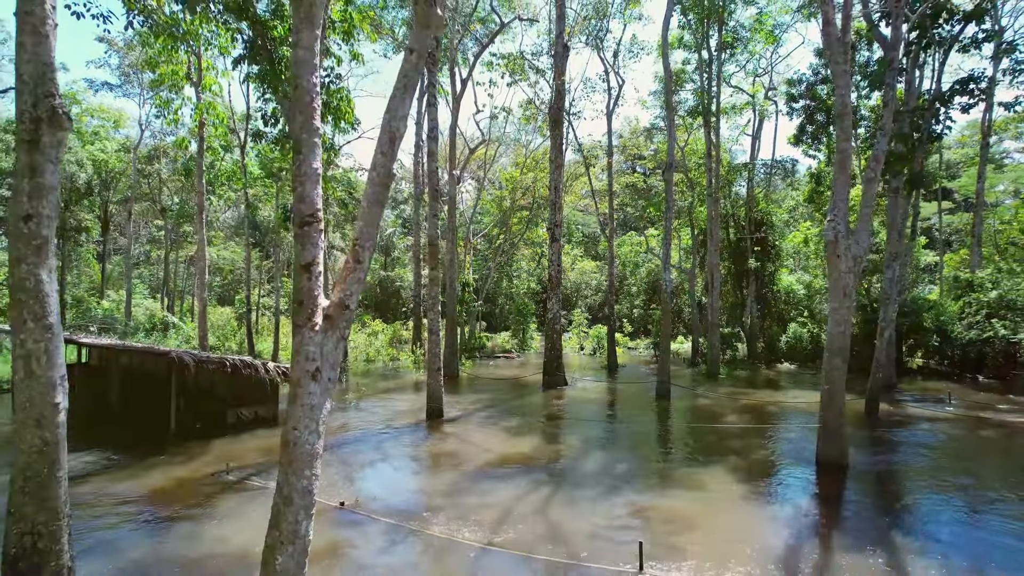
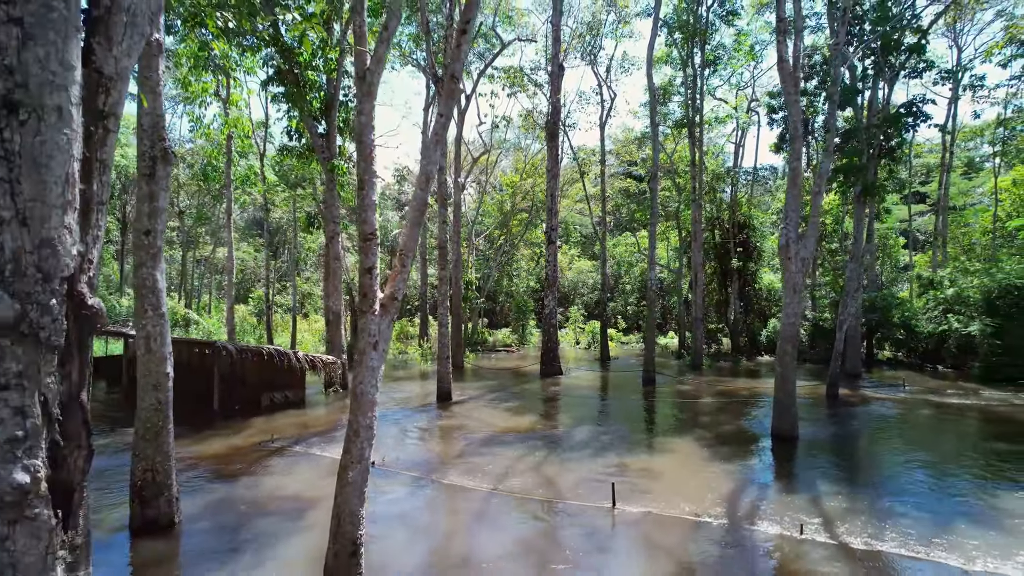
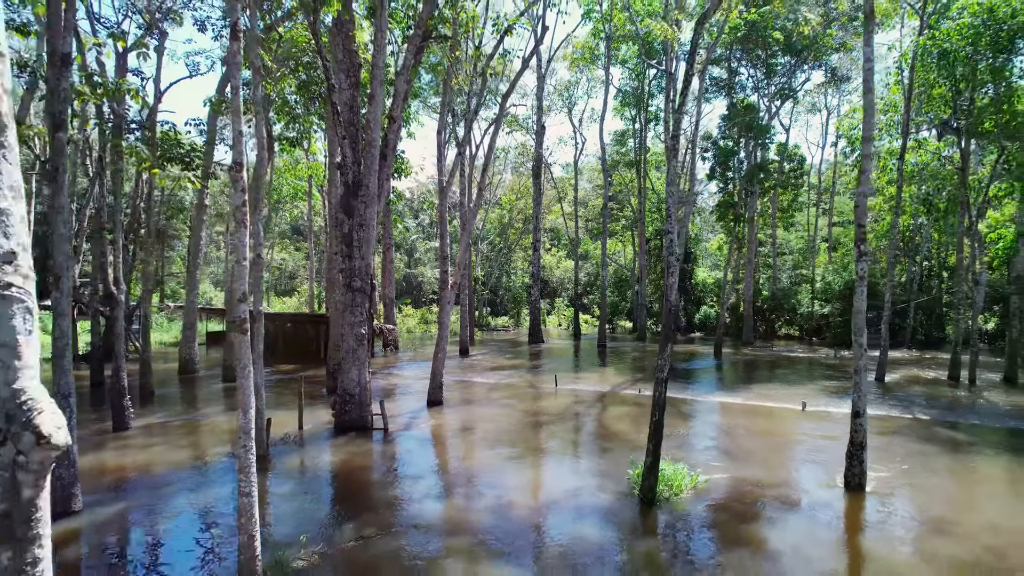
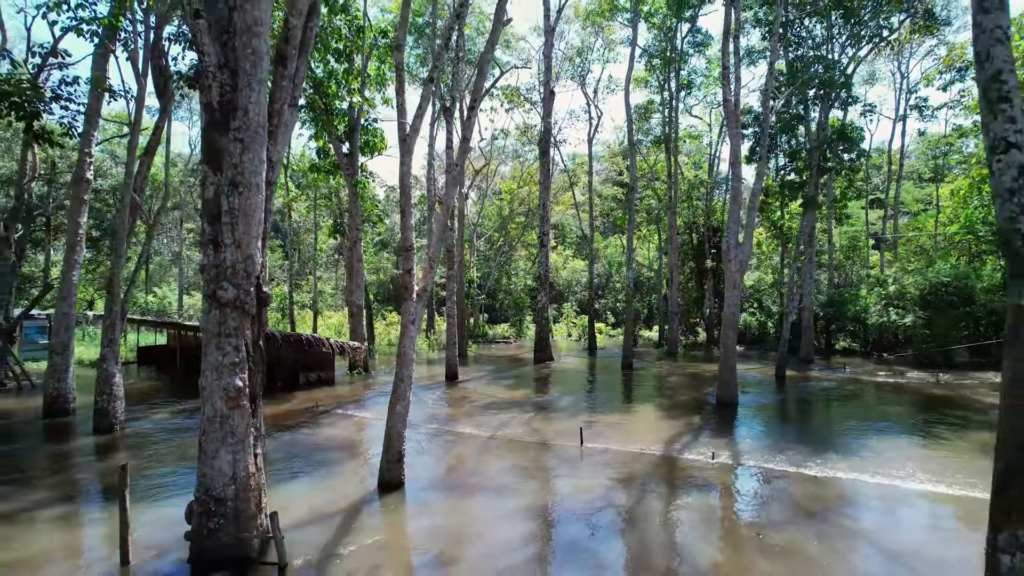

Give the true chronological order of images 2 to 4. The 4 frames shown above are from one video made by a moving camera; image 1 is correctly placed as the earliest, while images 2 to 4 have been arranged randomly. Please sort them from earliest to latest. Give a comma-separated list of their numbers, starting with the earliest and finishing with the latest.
2, 4, 3
